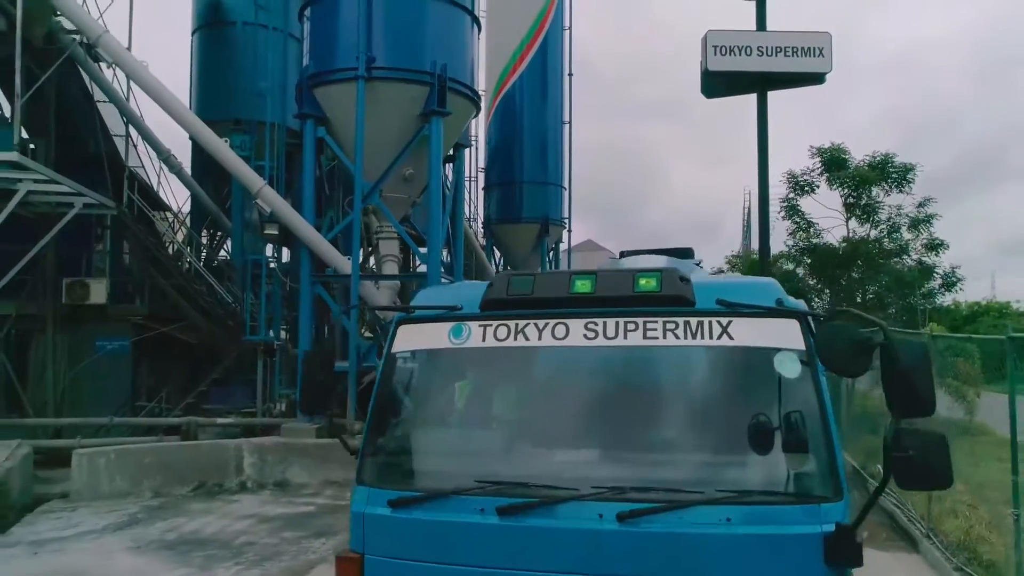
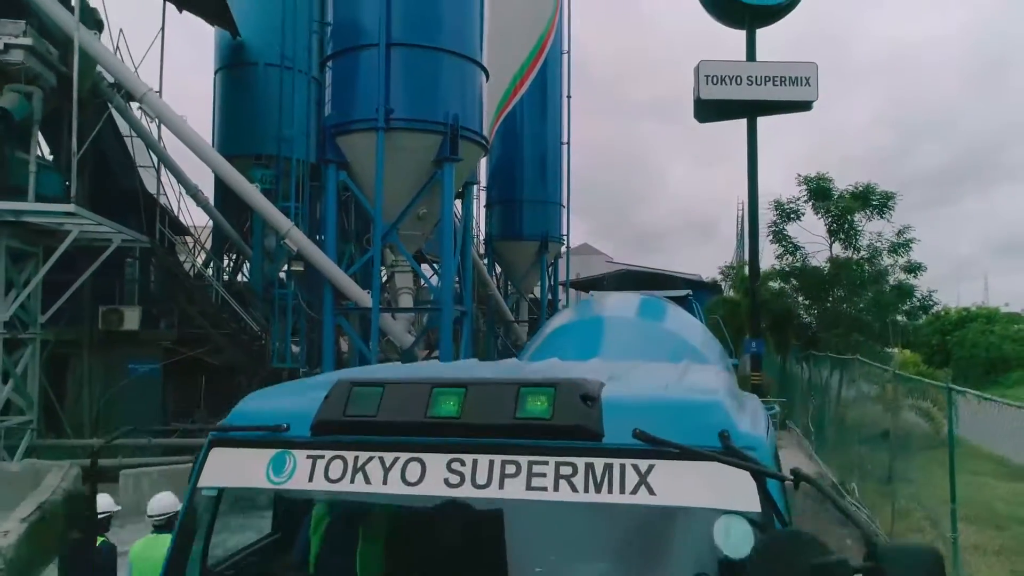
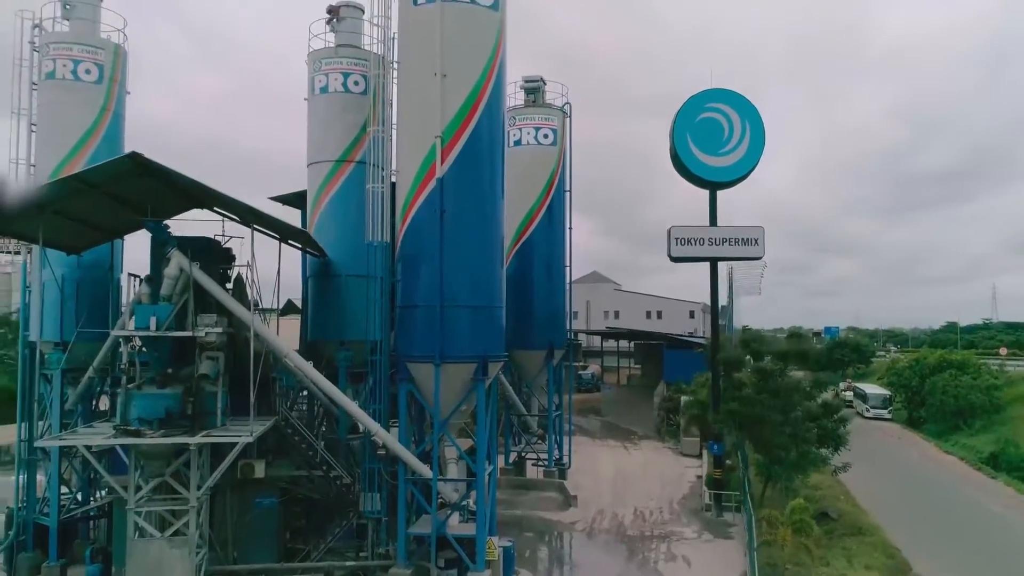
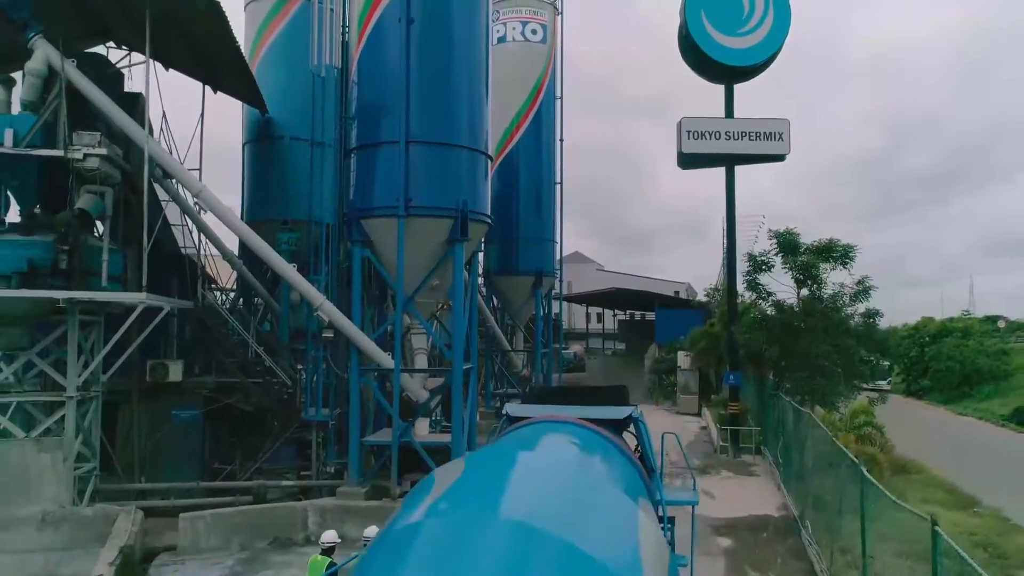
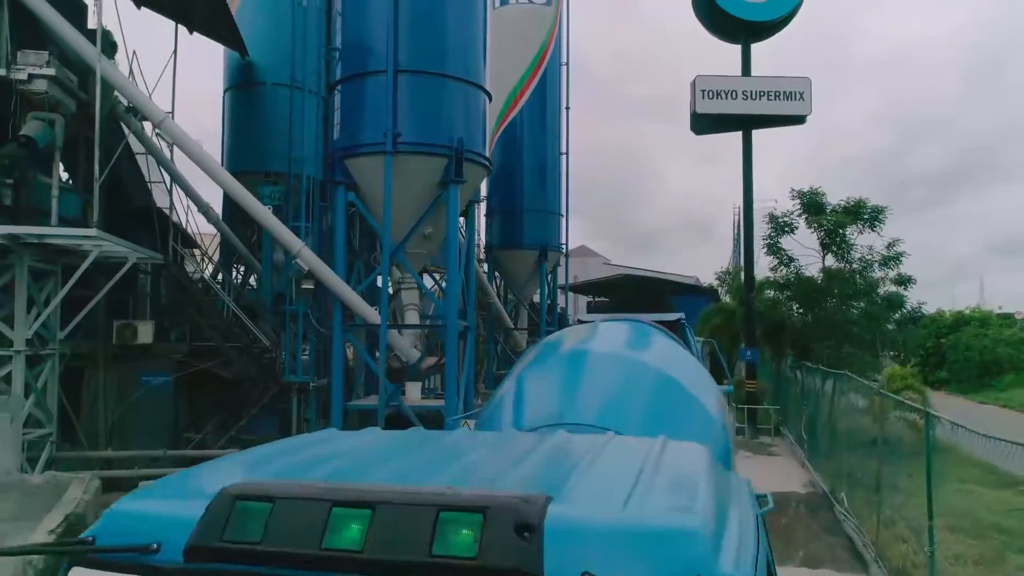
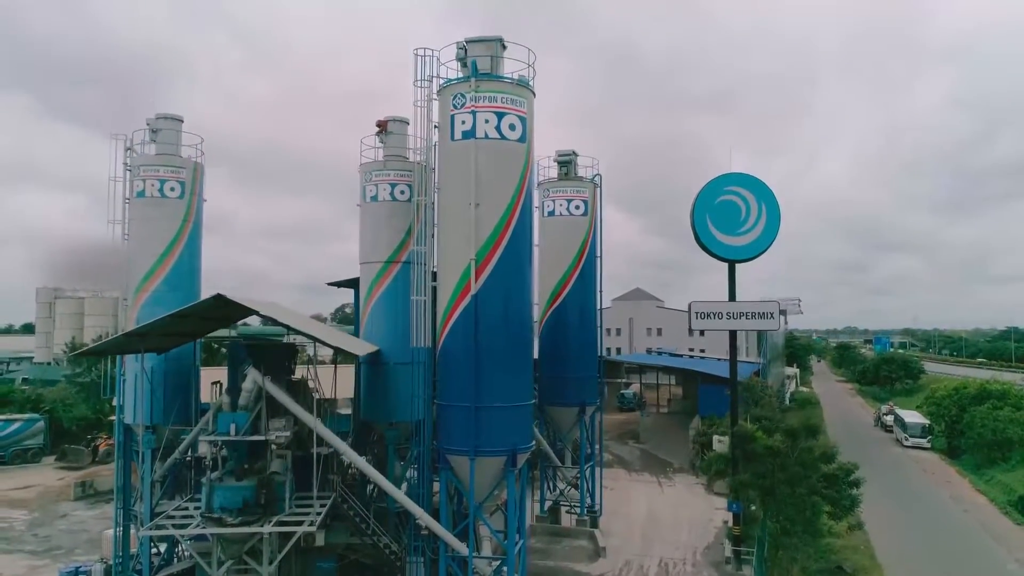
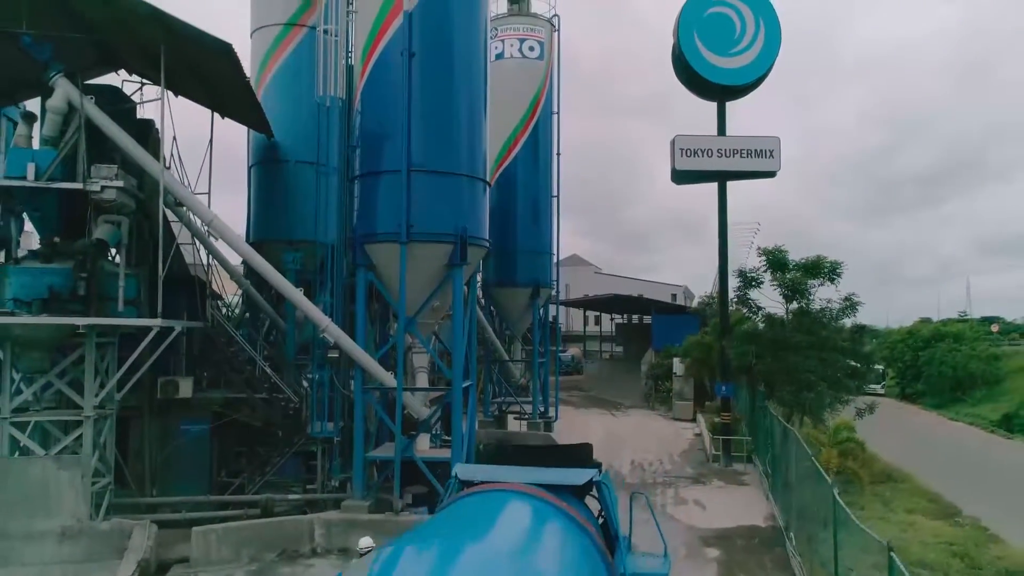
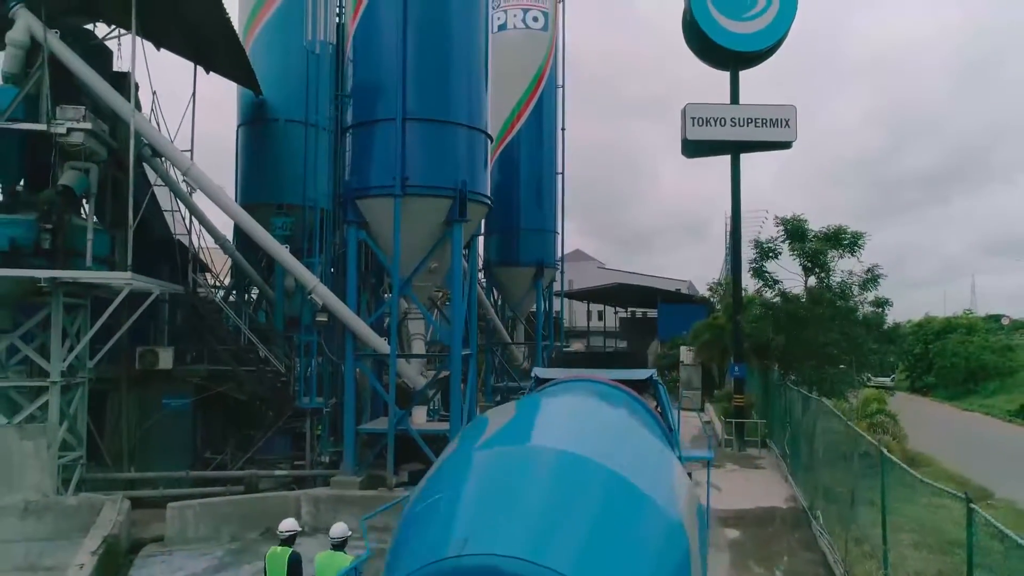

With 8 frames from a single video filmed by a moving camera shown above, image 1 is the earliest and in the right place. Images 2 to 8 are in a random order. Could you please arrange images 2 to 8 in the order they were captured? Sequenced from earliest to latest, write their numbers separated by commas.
2, 5, 8, 4, 7, 3, 6
